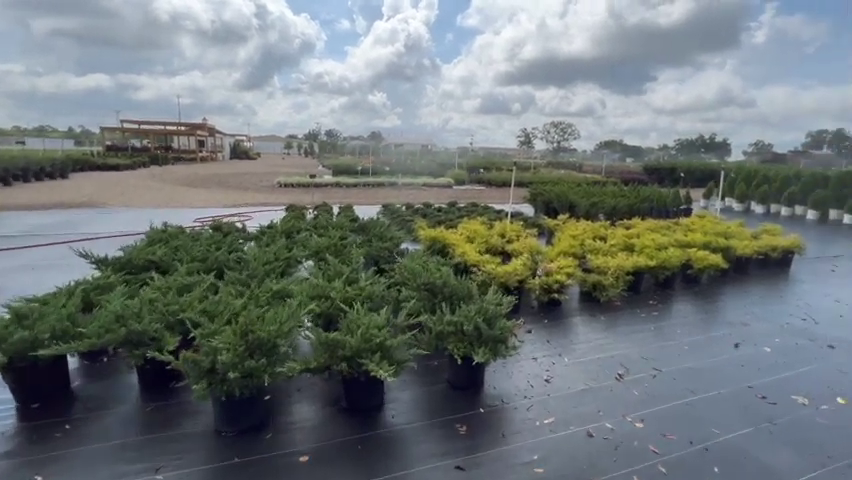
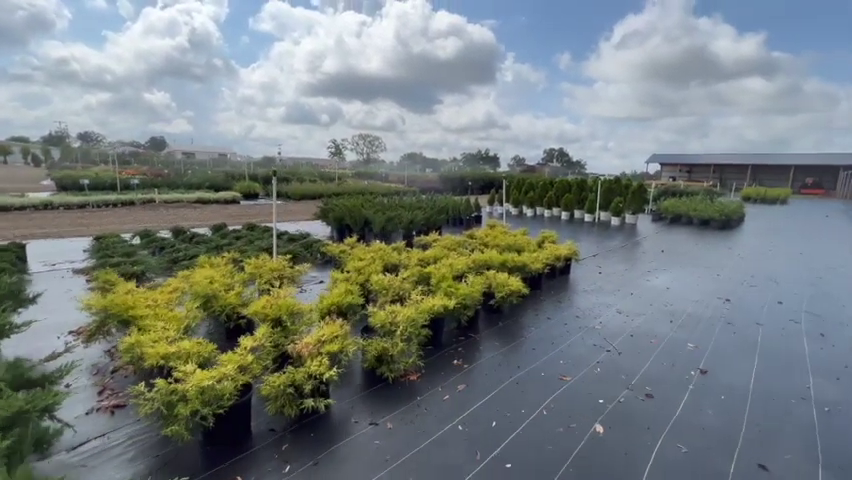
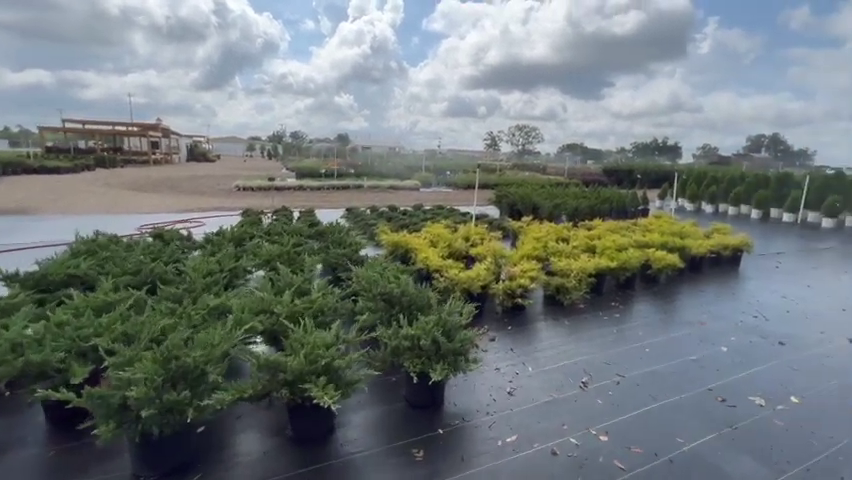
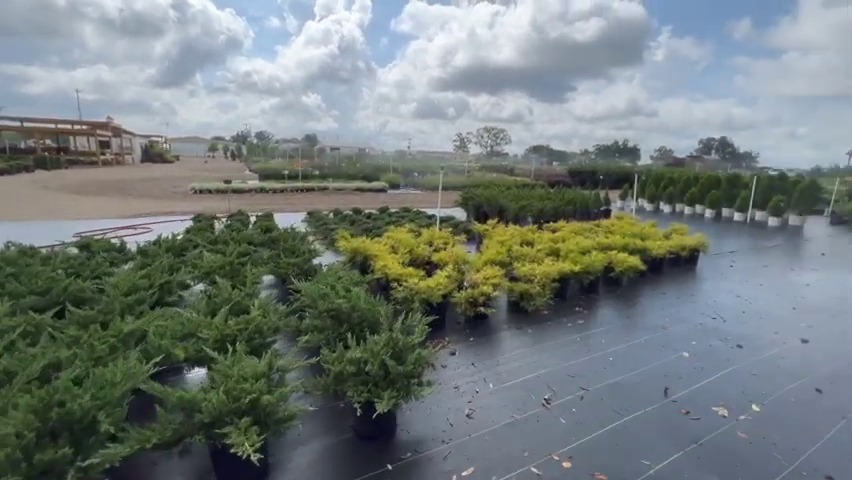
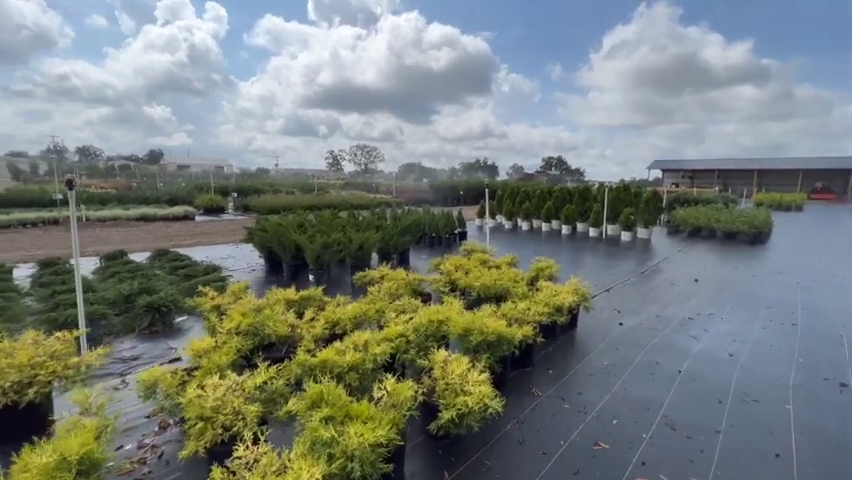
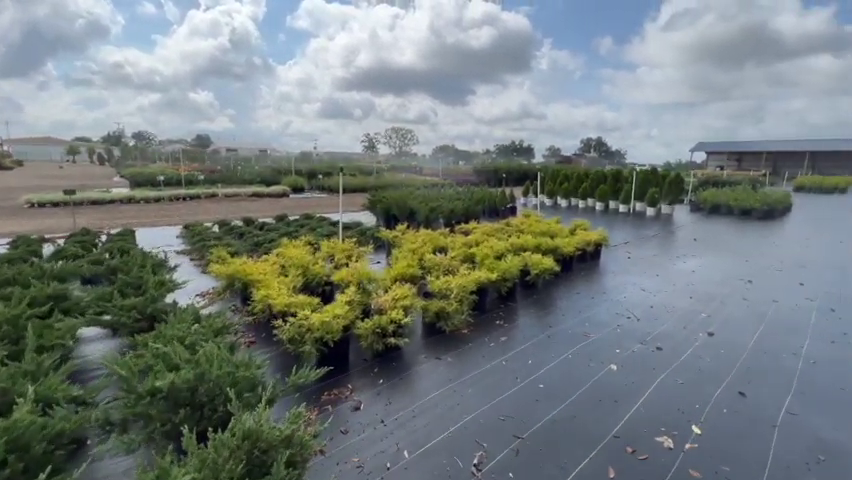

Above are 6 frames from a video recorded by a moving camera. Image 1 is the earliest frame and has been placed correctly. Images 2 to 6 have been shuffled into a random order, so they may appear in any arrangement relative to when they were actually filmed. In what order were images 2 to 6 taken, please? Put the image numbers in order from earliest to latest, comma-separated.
3, 4, 6, 2, 5
